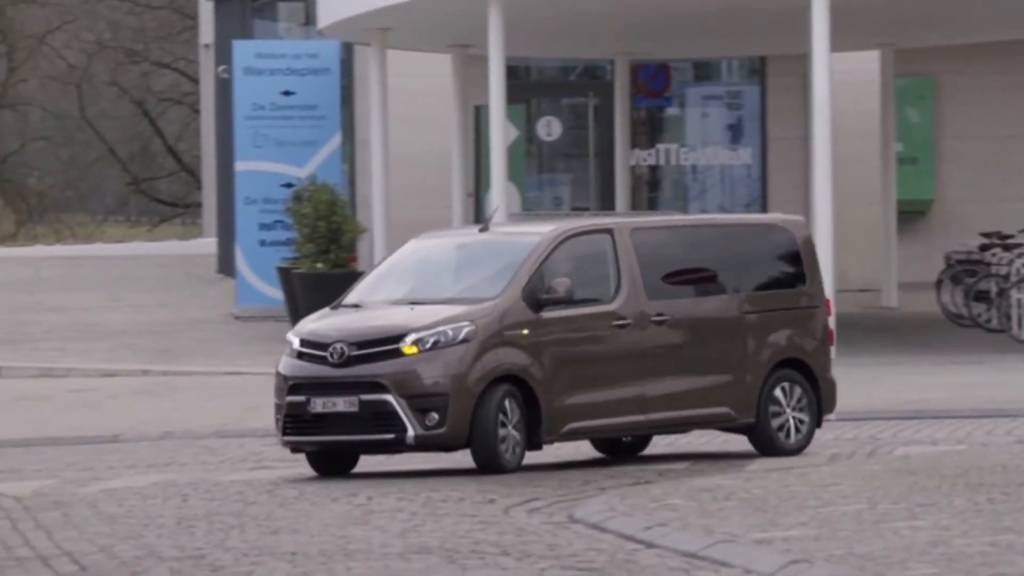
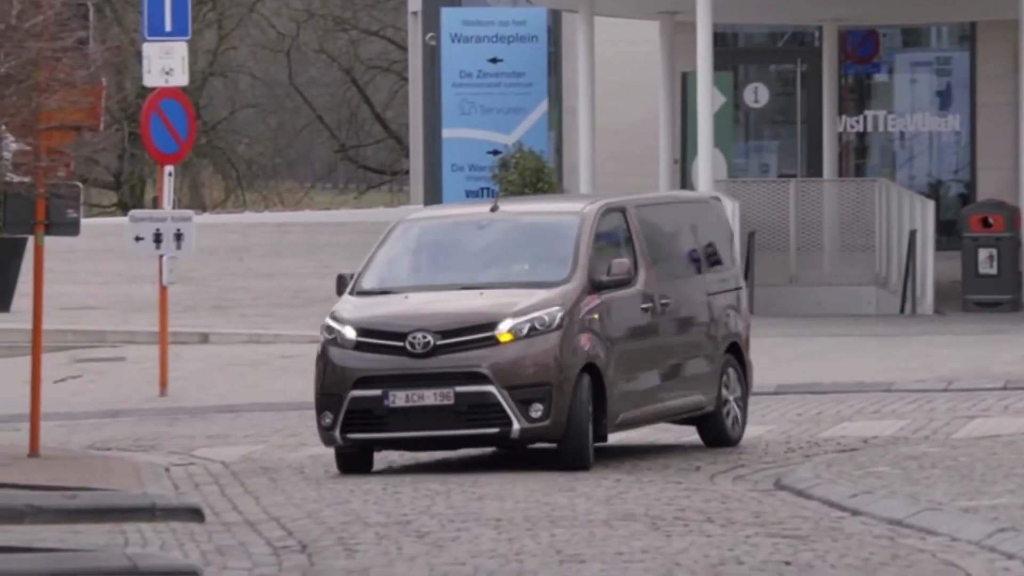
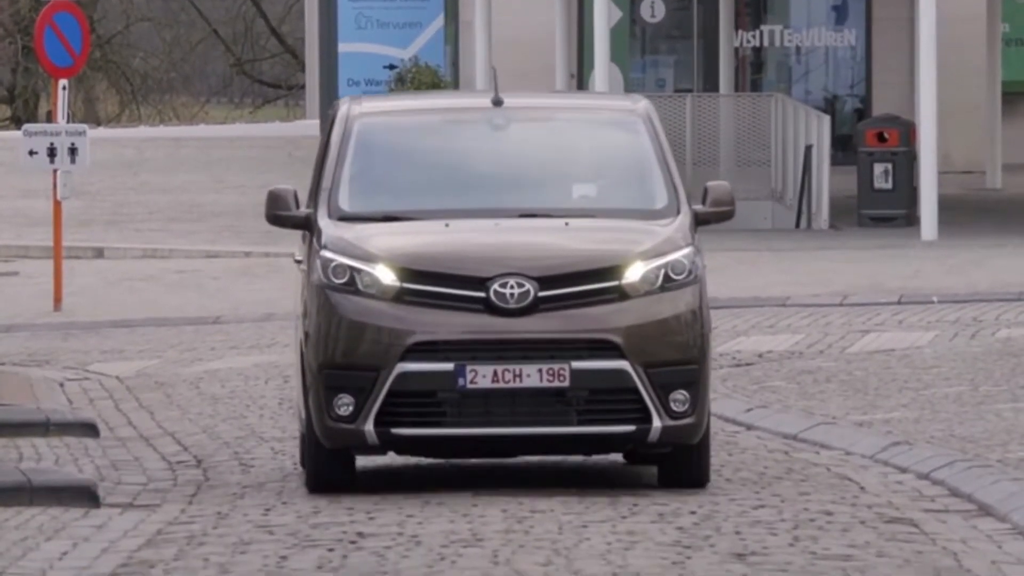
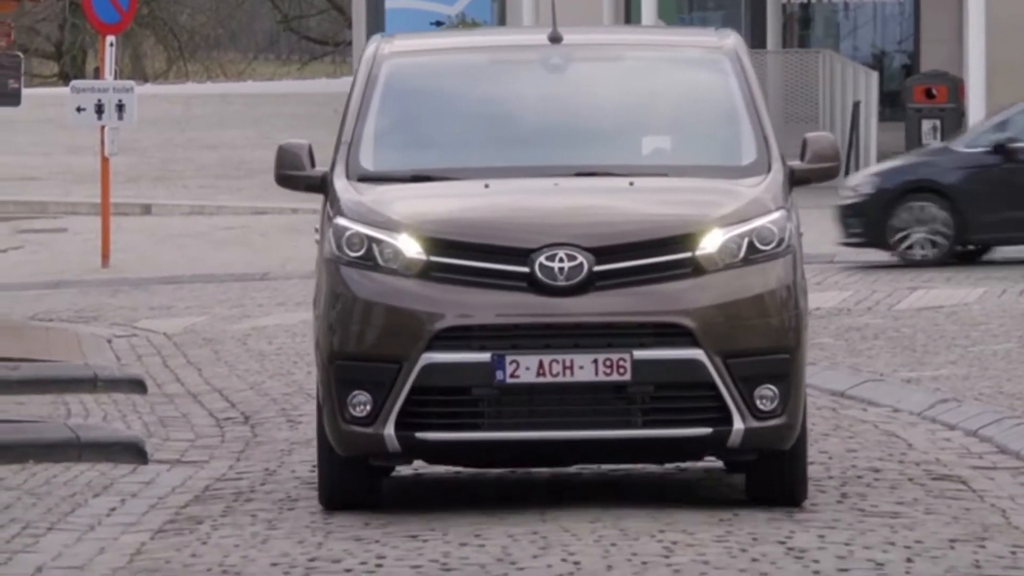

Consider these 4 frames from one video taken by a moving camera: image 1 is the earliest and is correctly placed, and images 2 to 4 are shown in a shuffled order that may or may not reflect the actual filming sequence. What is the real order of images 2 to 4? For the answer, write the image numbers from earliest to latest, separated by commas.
2, 3, 4
